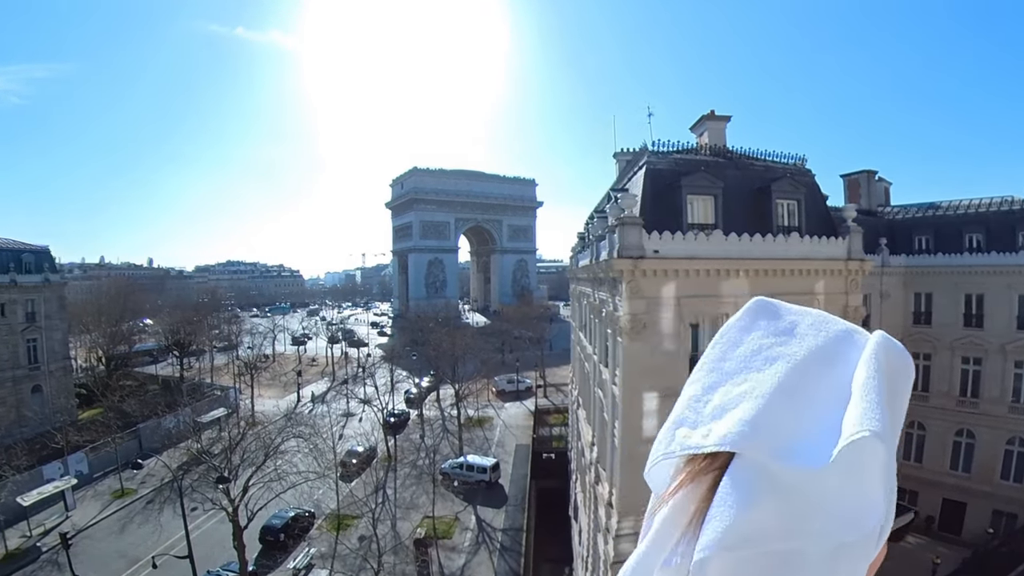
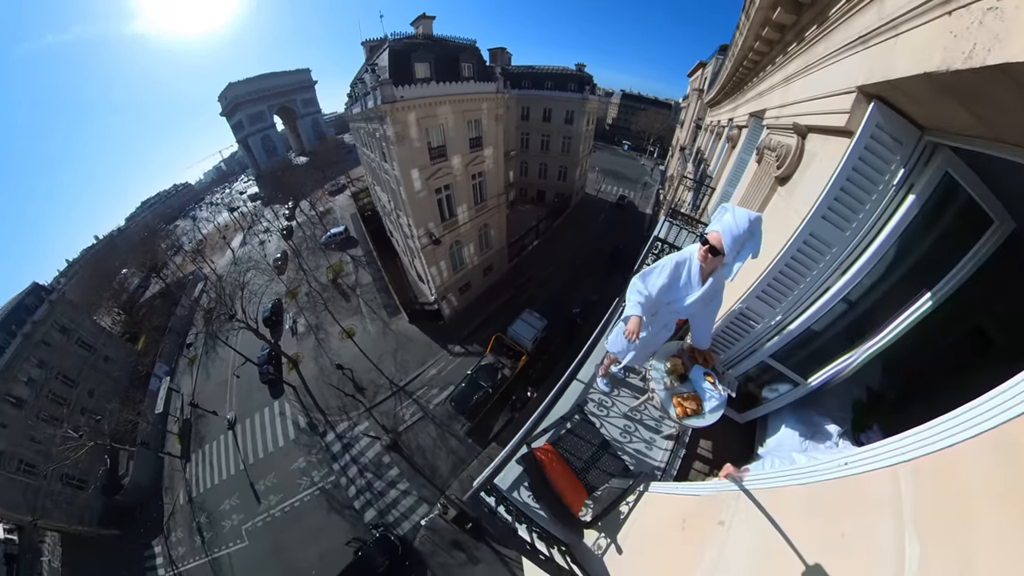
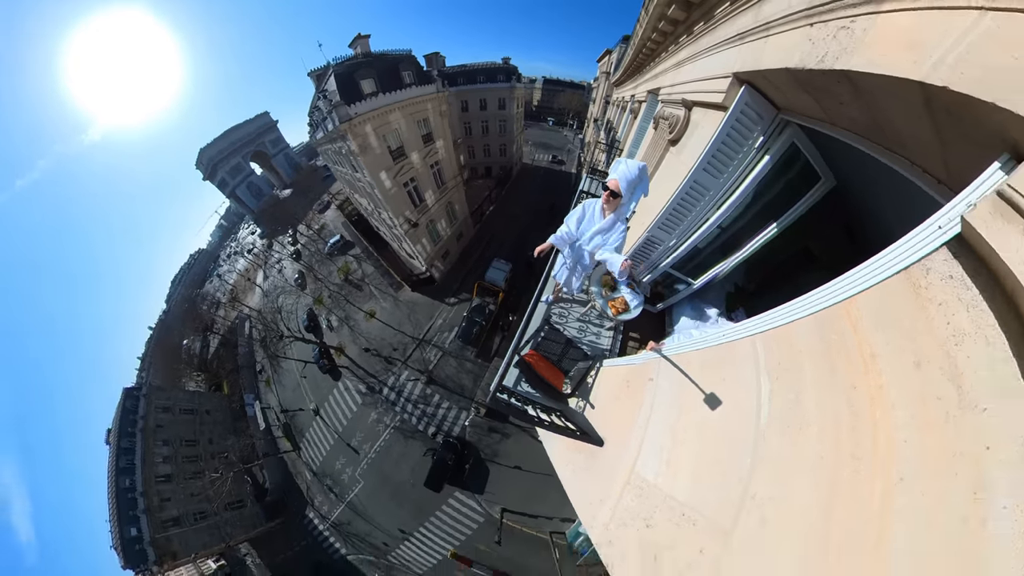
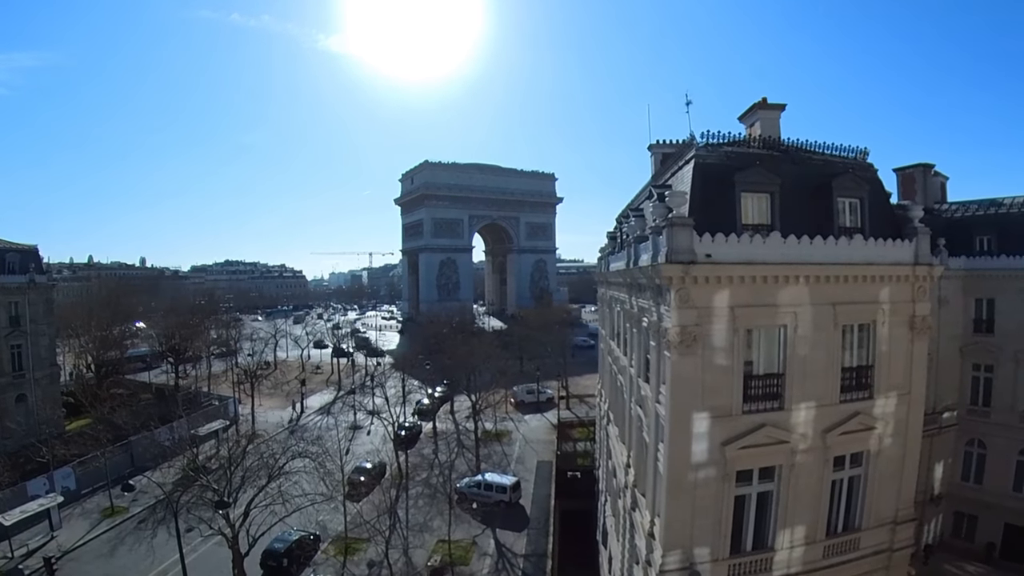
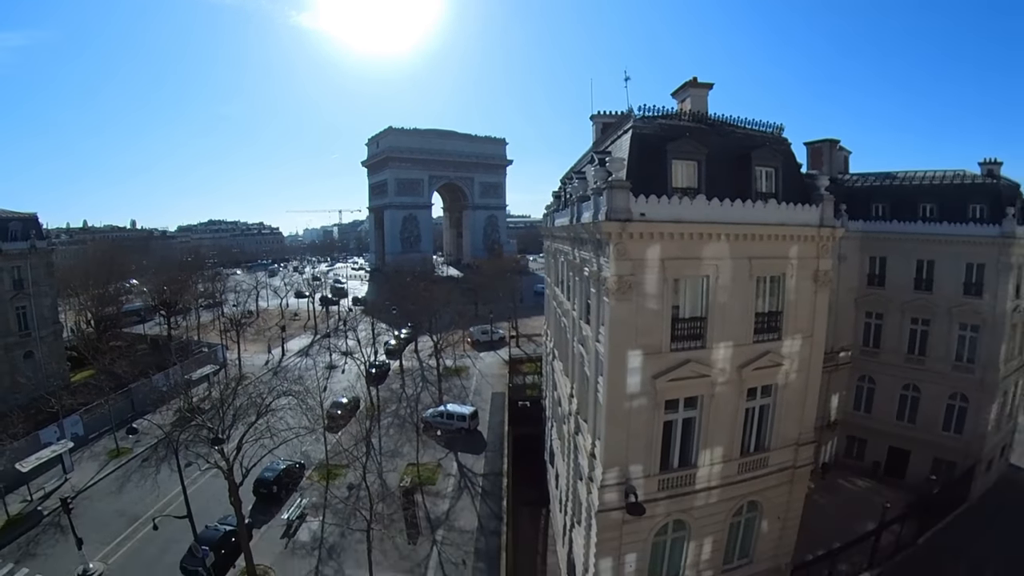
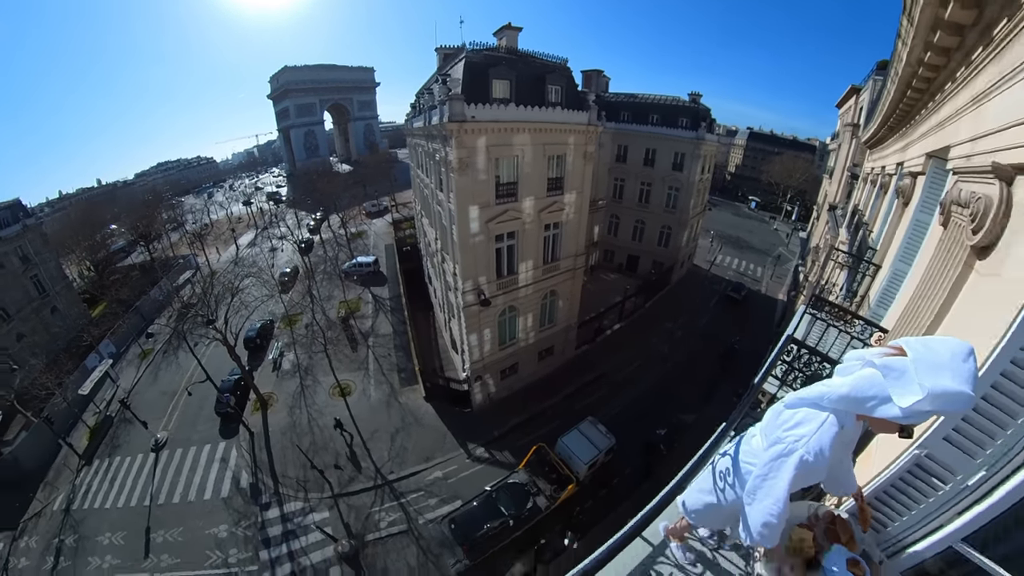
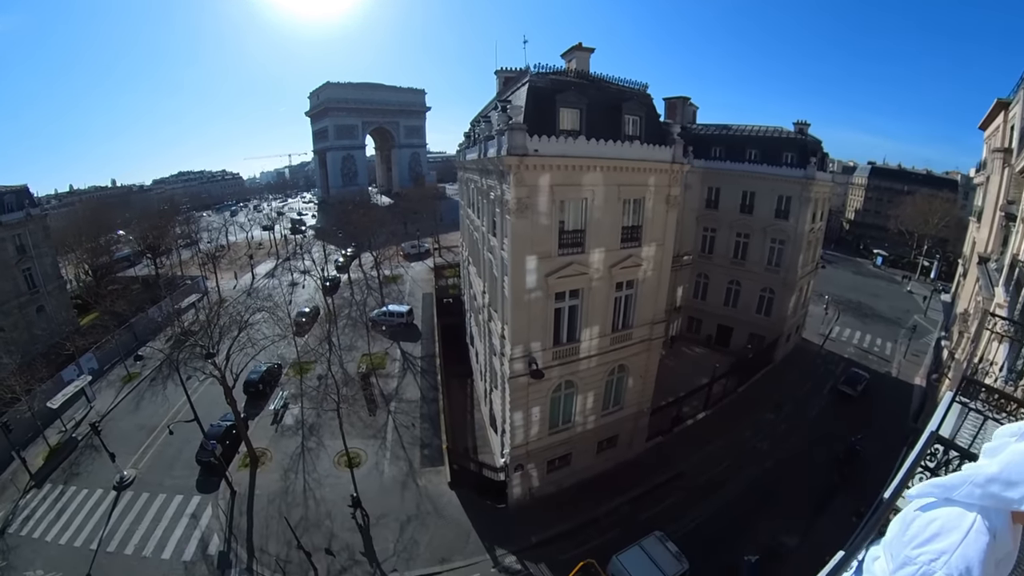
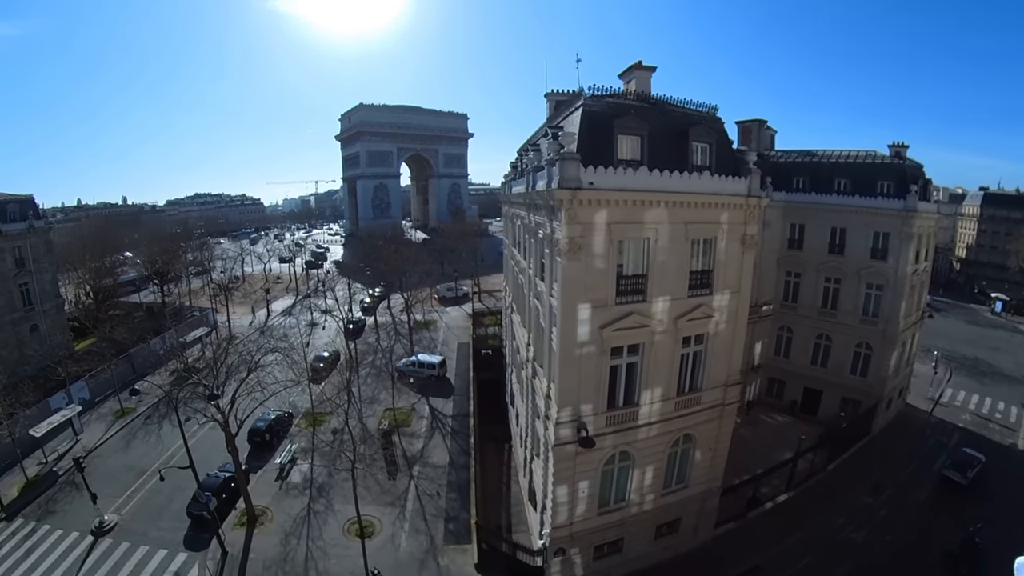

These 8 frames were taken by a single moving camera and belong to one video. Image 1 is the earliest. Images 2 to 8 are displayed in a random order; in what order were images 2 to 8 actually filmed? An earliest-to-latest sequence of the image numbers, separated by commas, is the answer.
4, 5, 8, 7, 6, 2, 3
